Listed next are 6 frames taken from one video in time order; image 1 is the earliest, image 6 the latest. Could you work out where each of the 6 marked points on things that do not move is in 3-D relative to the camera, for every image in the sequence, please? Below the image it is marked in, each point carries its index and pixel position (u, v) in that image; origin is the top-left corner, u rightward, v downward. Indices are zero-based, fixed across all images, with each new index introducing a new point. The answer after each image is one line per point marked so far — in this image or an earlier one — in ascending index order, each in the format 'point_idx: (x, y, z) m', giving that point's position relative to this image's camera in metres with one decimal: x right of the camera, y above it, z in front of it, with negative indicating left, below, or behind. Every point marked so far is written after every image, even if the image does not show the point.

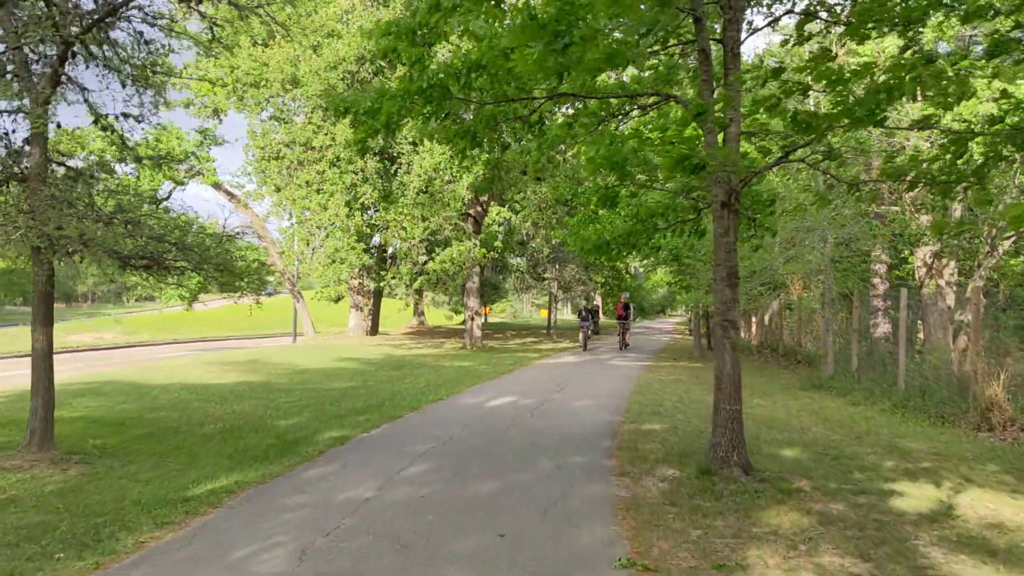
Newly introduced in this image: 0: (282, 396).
0: (-2.8, -1.3, +12.5) m
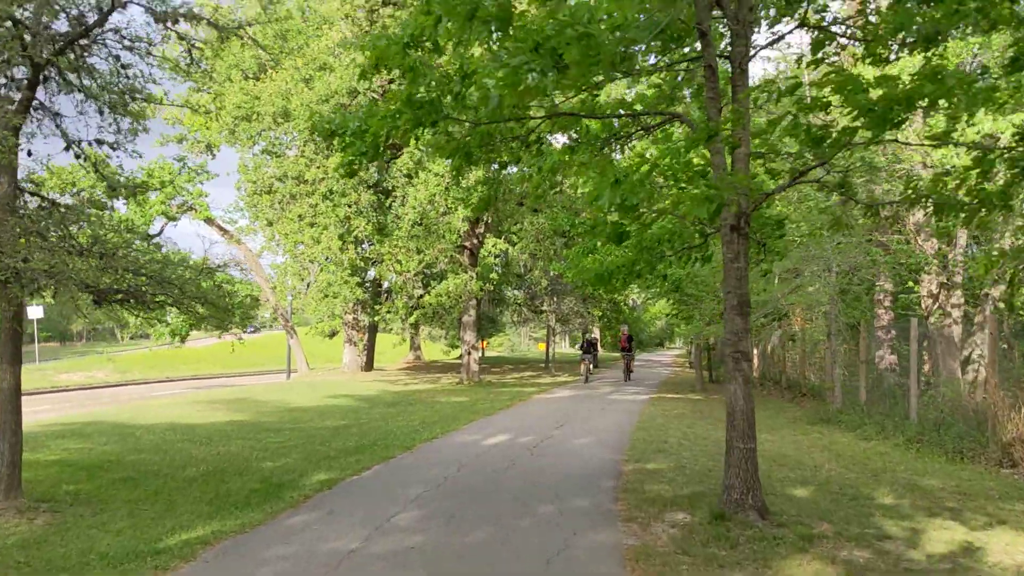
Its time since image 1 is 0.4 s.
0: (-2.8, -1.7, +12.0) m
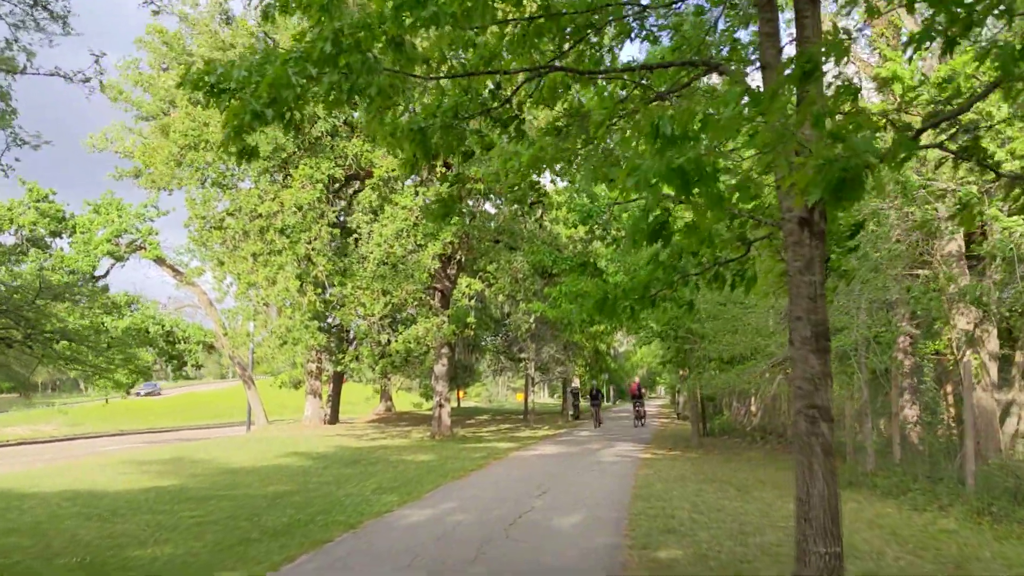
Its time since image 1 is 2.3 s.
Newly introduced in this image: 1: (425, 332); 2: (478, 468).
0: (-3.1, -2.1, +9.9) m
1: (-1.6, -0.8, +19.3) m
2: (-0.5, -2.4, +13.6) m
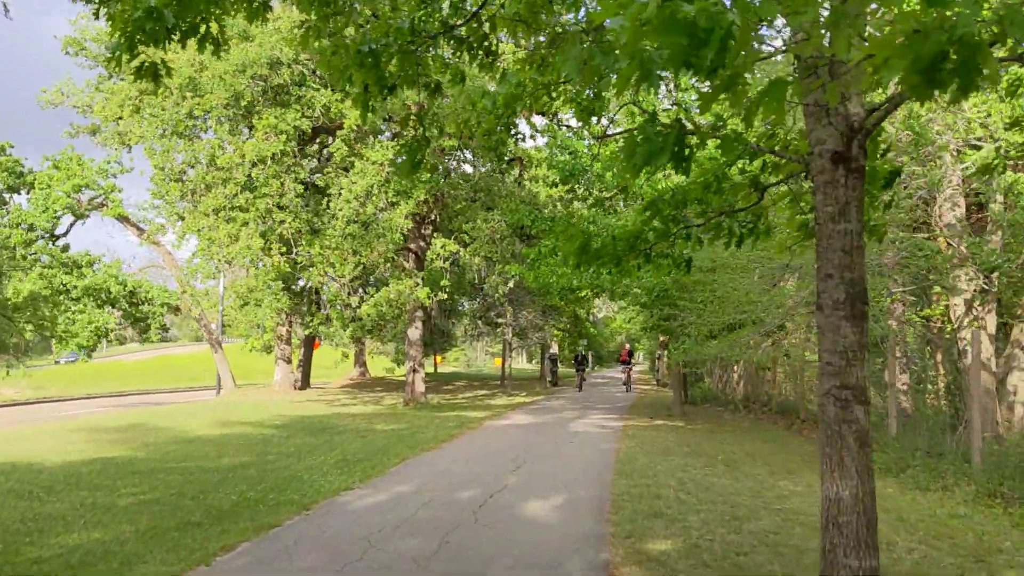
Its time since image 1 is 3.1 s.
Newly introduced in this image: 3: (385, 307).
0: (-3.3, -1.7, +9.1) m
1: (-2.1, -0.1, +18.5) m
2: (-0.8, -1.9, +12.9) m
3: (-2.3, -0.3, +18.5) m
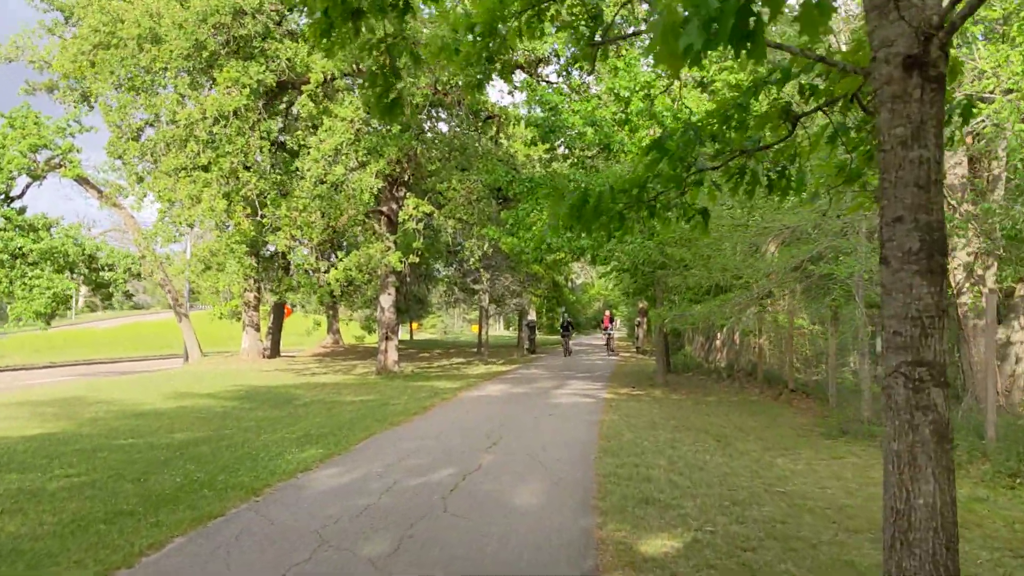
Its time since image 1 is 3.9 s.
0: (-3.5, -1.4, +8.3) m
1: (-2.5, +0.5, +17.7) m
2: (-1.1, -1.5, +12.1) m
3: (-2.7, +0.3, +17.7) m
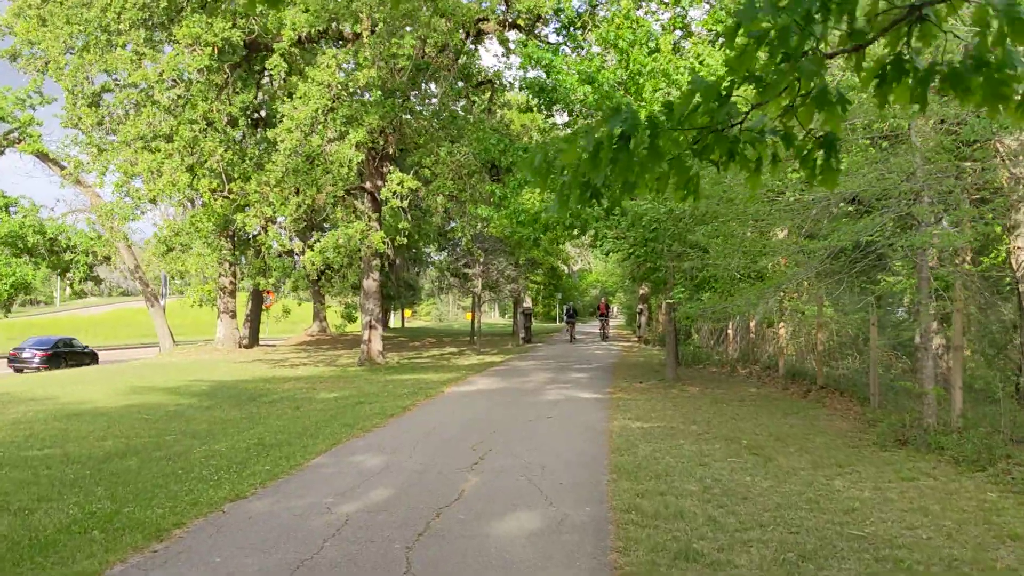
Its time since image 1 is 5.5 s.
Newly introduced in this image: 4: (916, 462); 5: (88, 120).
0: (-3.6, -1.3, +6.7) m
1: (-2.6, +0.7, +16.0) m
2: (-1.1, -1.3, +10.5) m
3: (-2.8, +0.5, +16.0) m
4: (+2.9, -1.2, +7.3) m
5: (-6.9, +2.7, +16.7) m
